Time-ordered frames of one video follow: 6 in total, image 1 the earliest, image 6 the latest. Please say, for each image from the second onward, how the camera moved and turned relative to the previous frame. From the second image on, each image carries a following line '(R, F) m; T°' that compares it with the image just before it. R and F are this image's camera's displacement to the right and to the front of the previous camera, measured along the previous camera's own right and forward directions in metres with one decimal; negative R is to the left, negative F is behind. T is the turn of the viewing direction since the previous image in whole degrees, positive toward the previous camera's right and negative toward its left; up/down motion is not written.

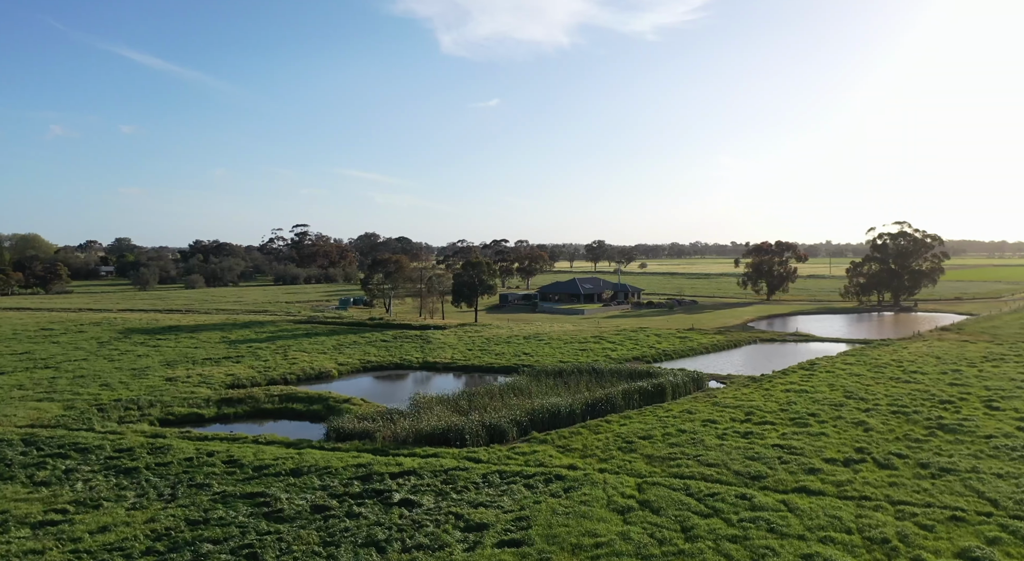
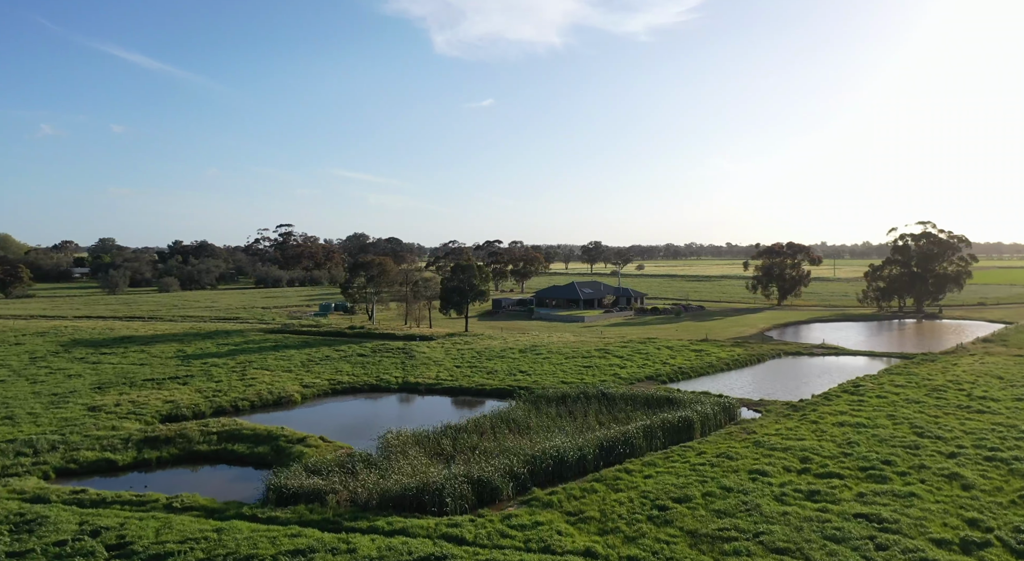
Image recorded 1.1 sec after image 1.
(0.0, +6.1) m; 0°
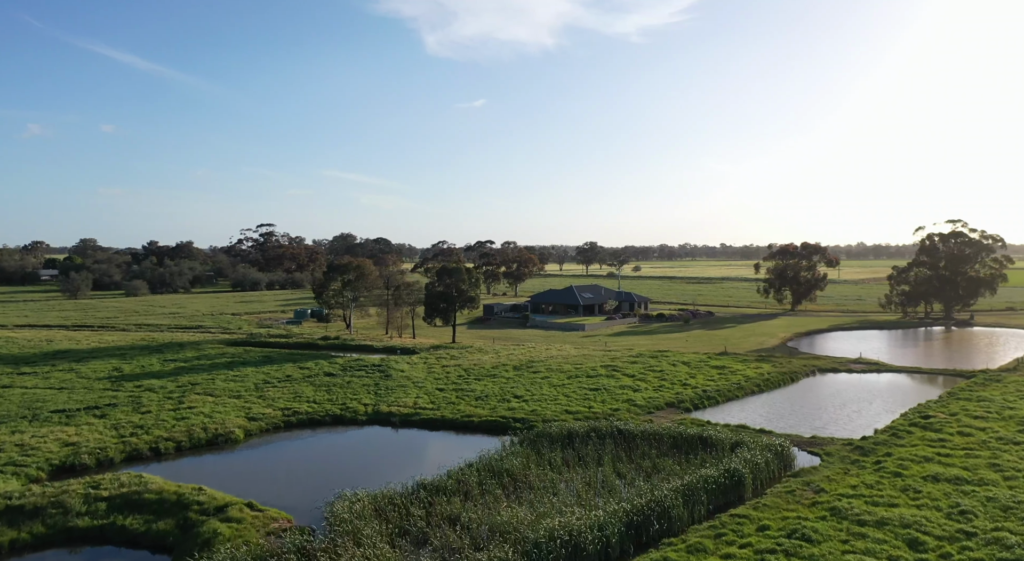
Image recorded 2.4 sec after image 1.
(0.0, +6.7) m; +1°
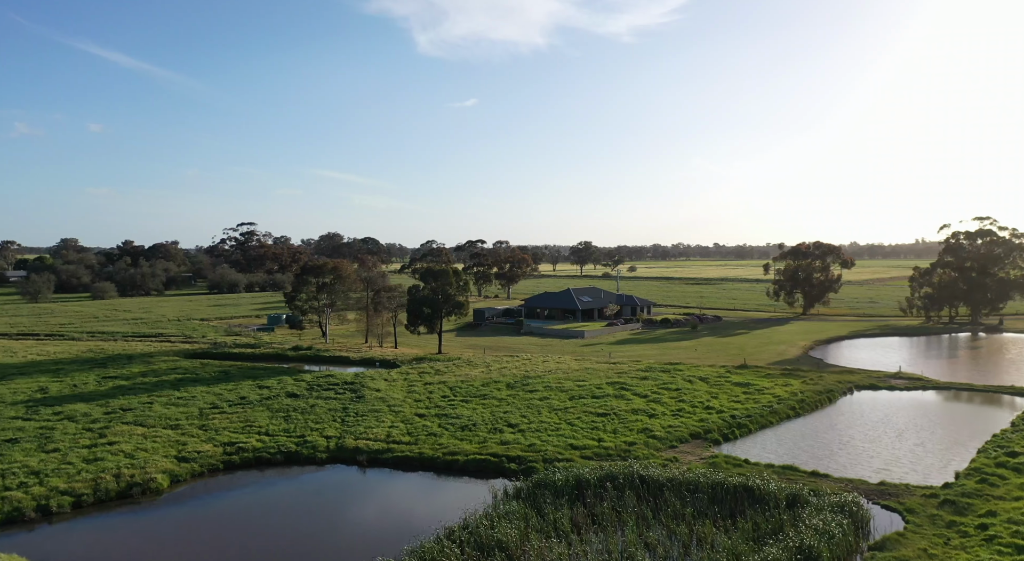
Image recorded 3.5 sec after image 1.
(0.0, +5.7) m; +1°
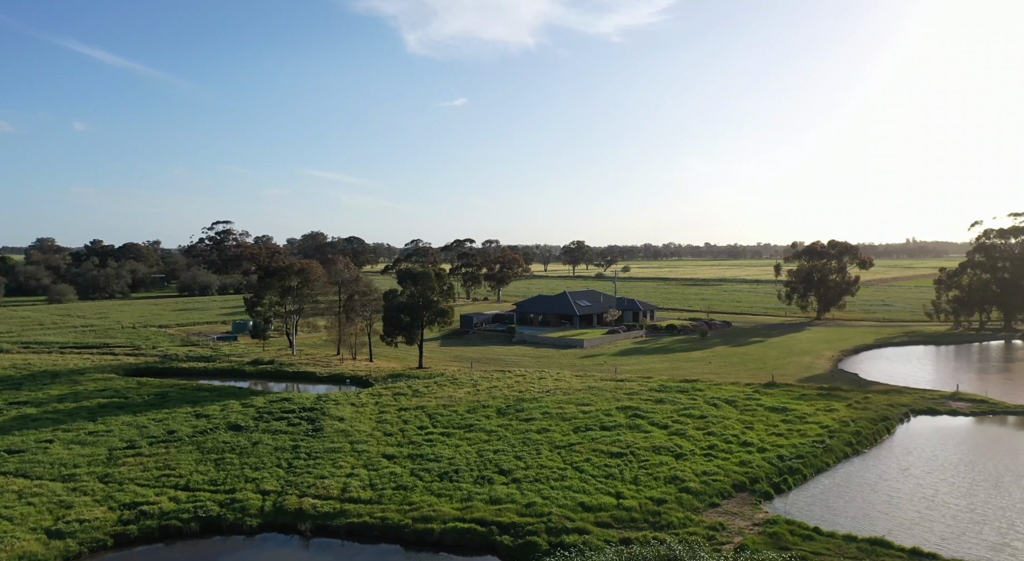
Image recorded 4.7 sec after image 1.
(-0.1, +6.2) m; +1°
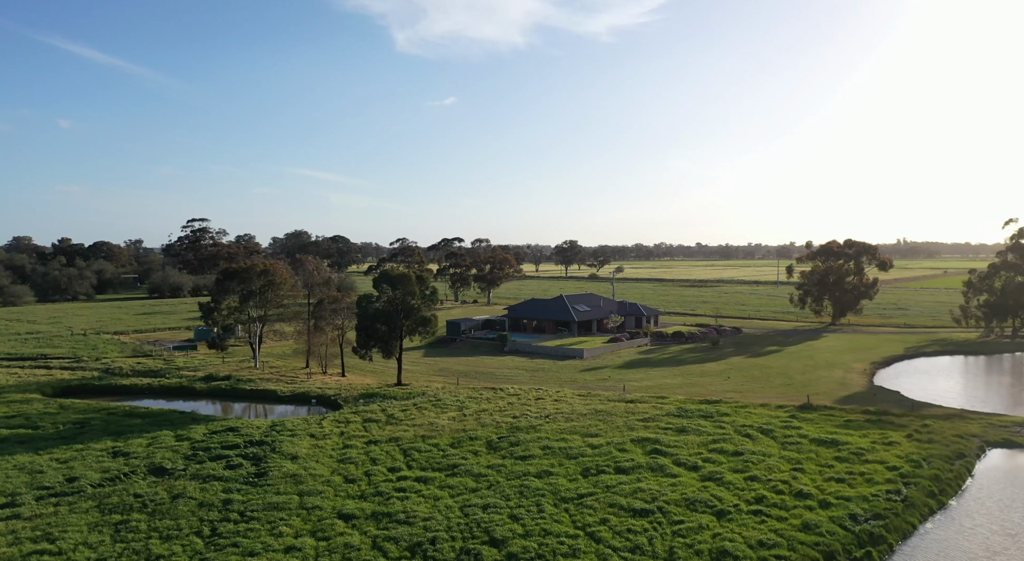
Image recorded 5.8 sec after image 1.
(-0.1, +5.6) m; +1°
